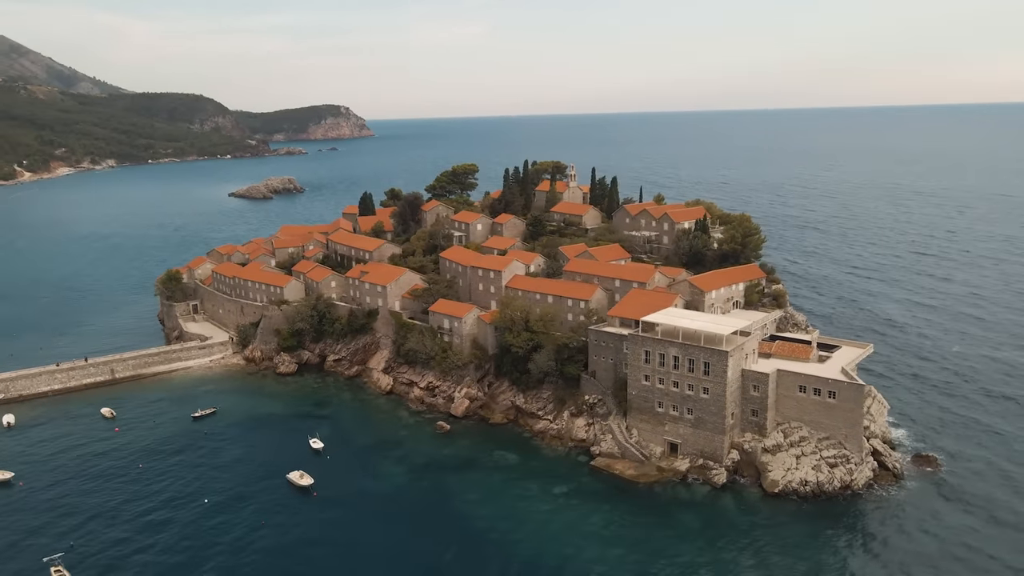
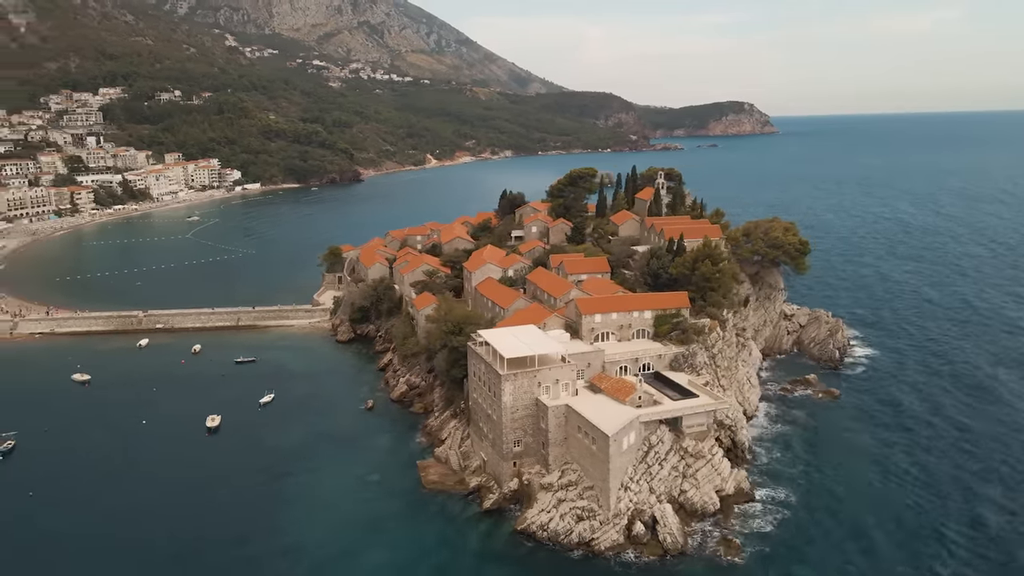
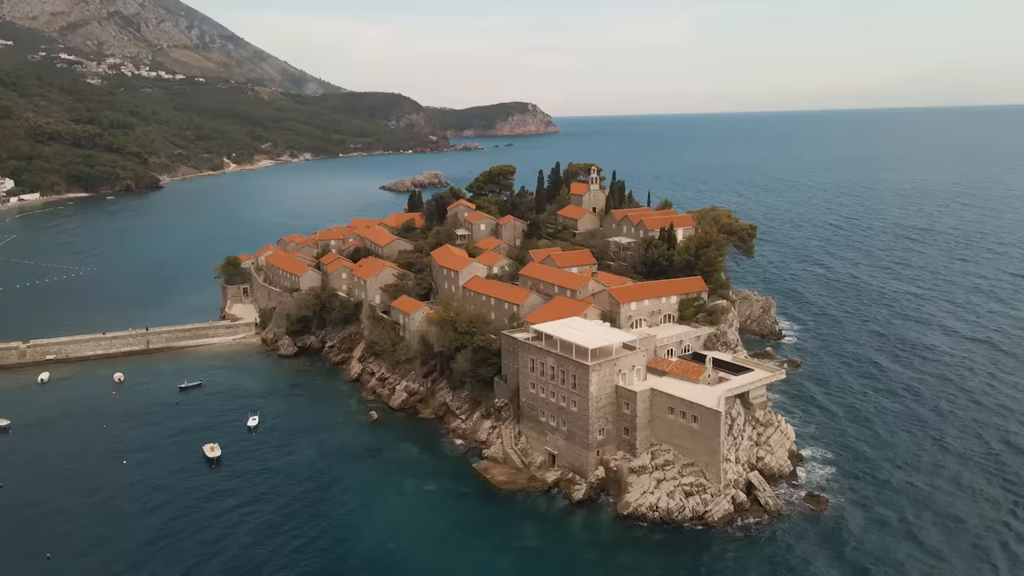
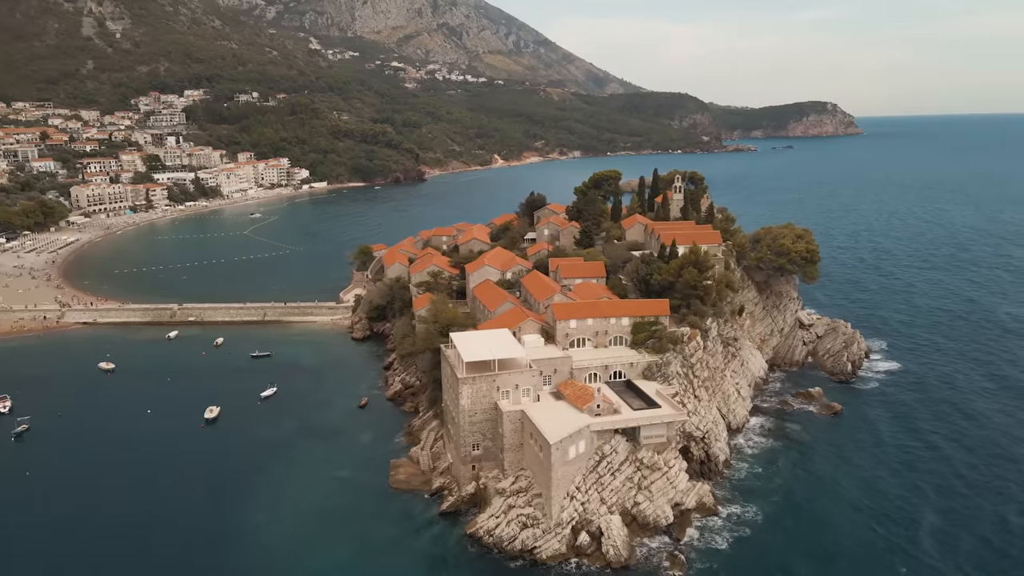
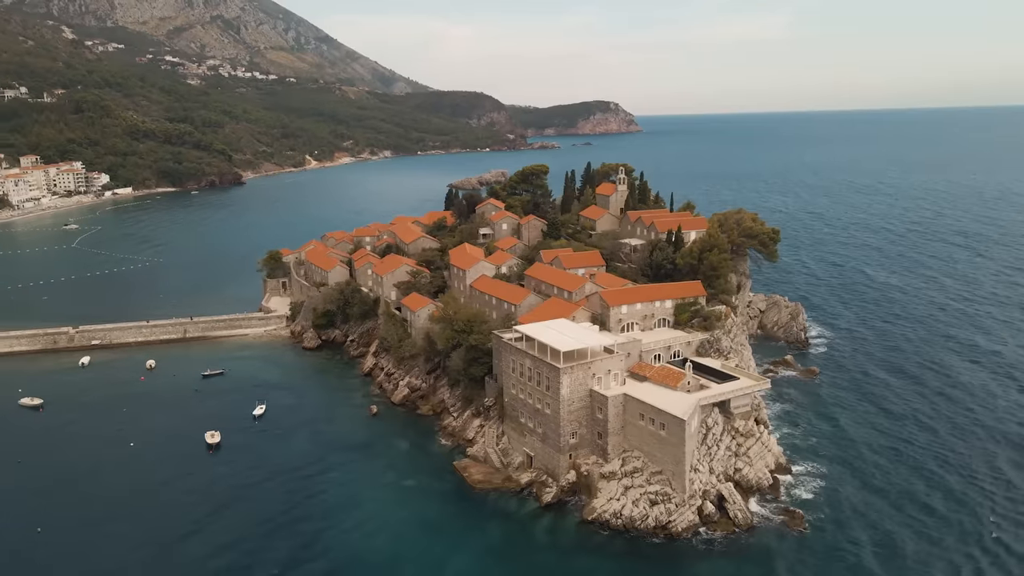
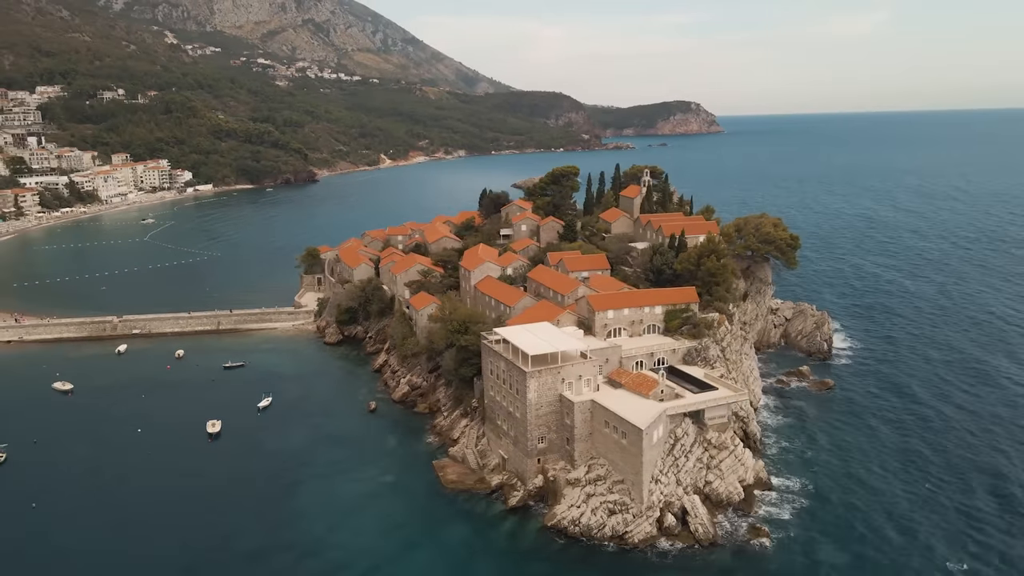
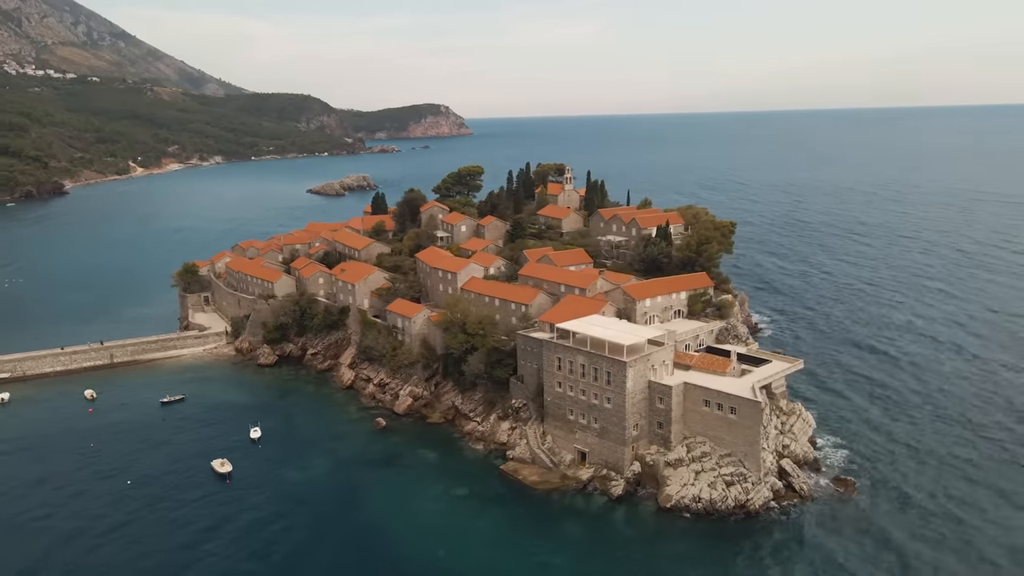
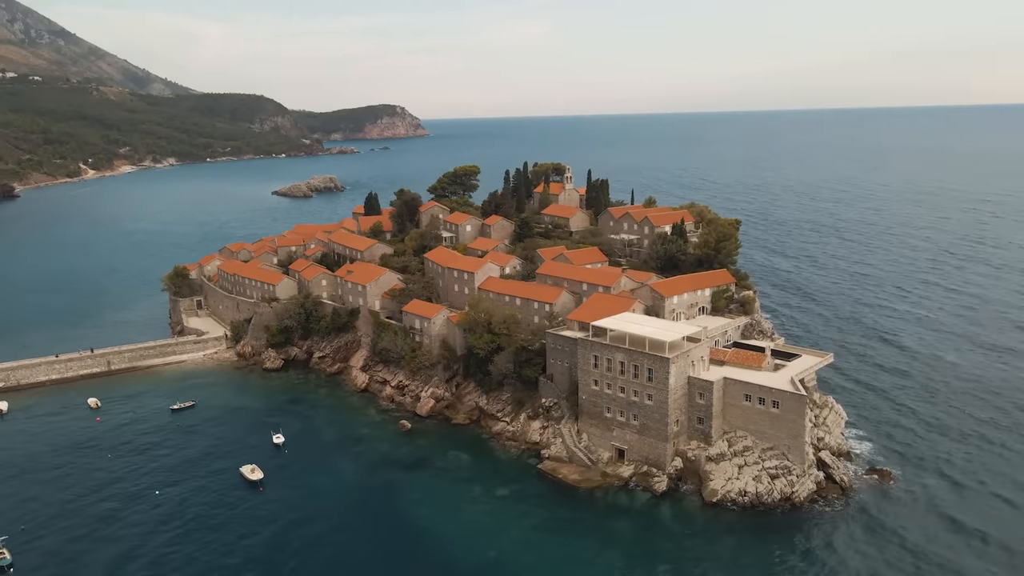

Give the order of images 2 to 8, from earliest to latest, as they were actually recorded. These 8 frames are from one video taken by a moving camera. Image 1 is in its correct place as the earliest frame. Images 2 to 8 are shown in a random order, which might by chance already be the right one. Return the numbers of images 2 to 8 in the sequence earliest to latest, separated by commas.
8, 7, 3, 5, 6, 2, 4
